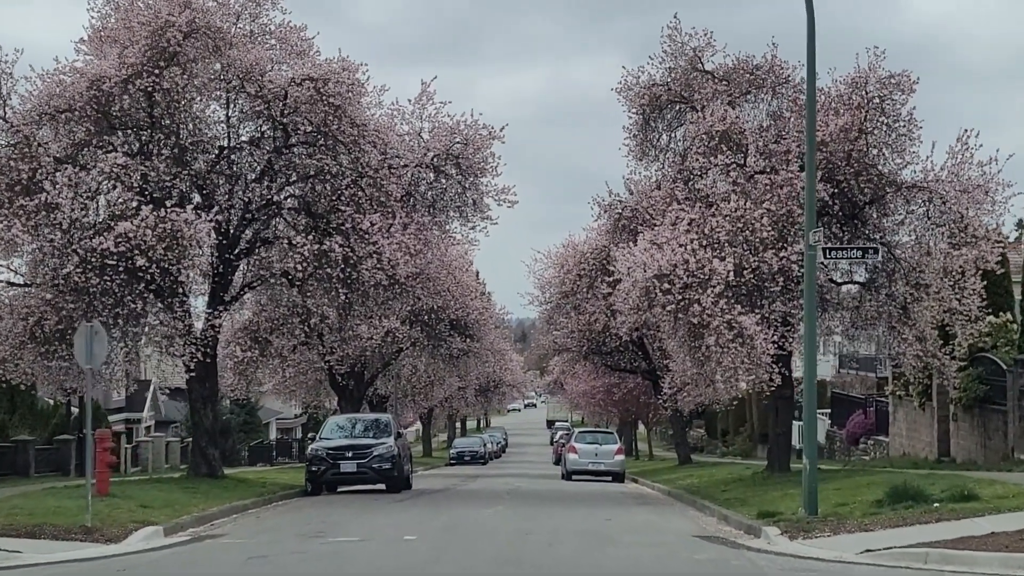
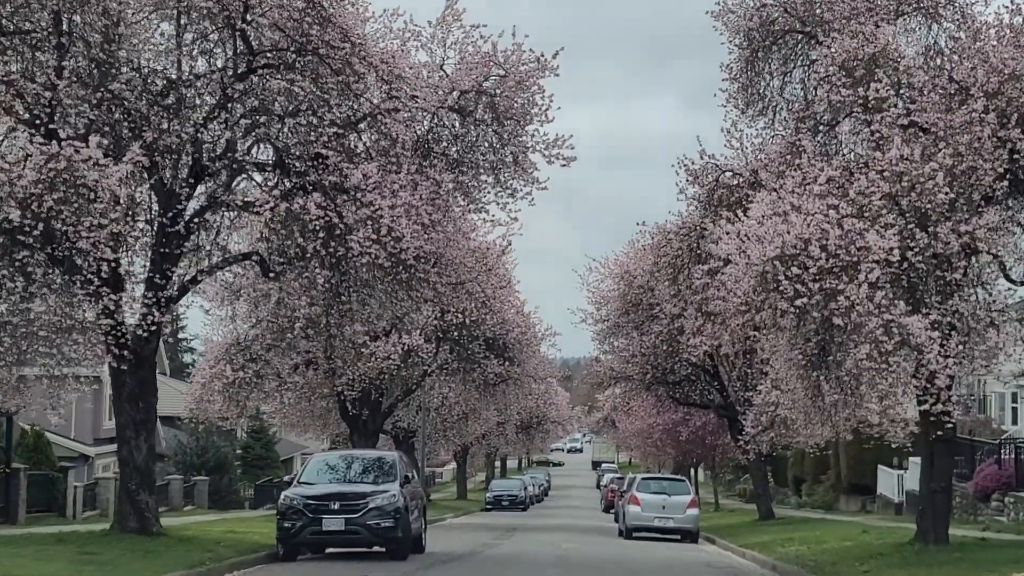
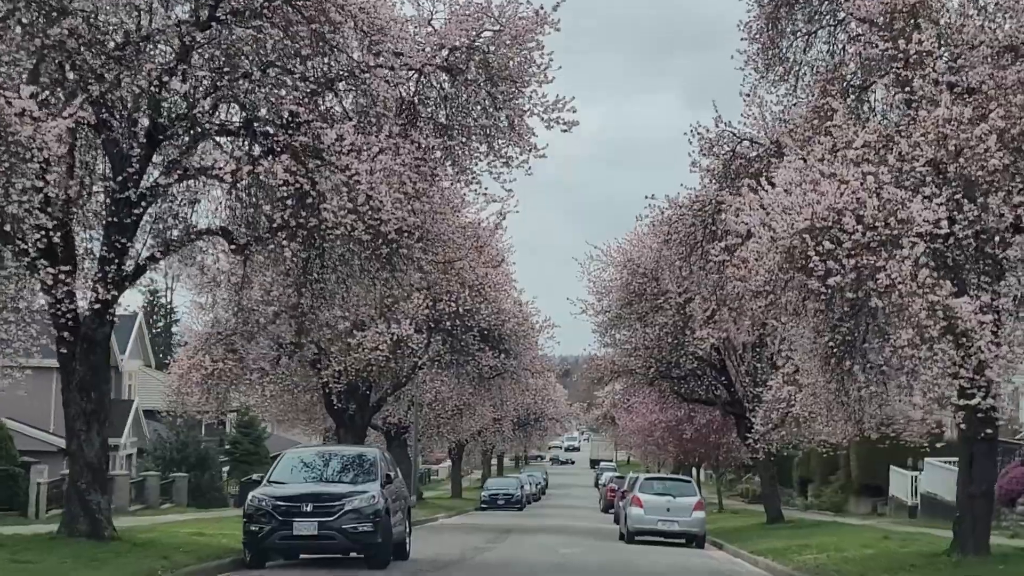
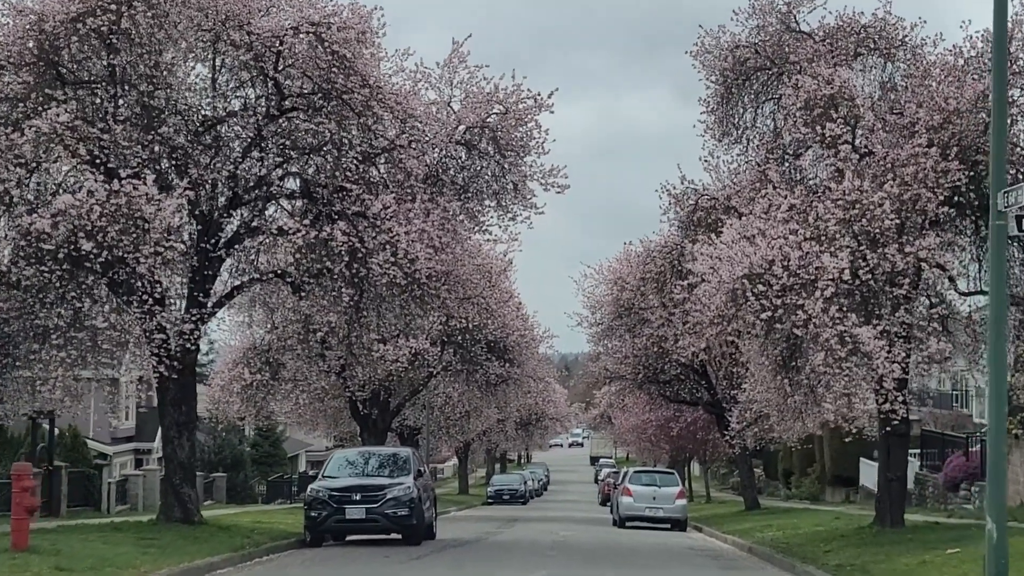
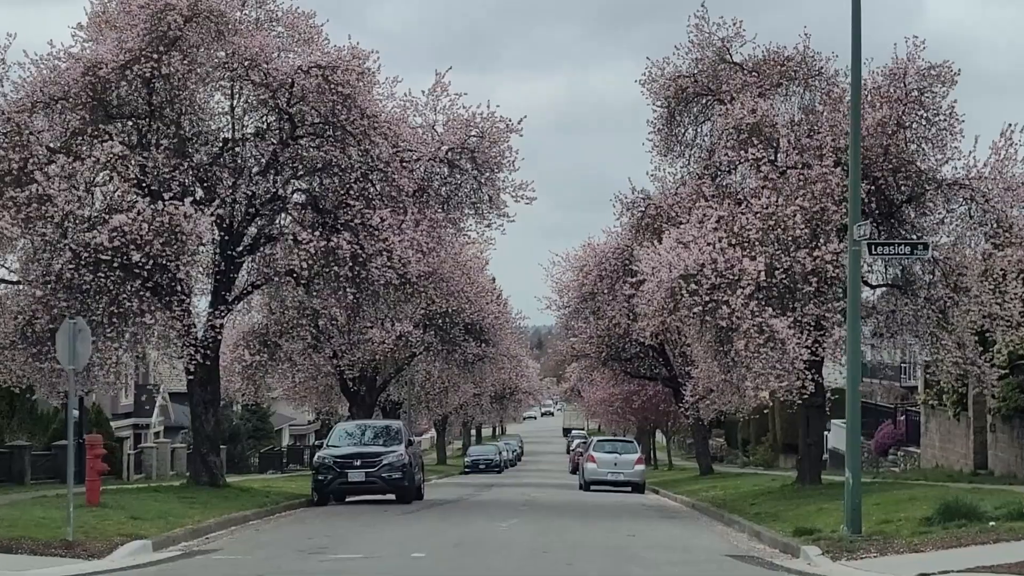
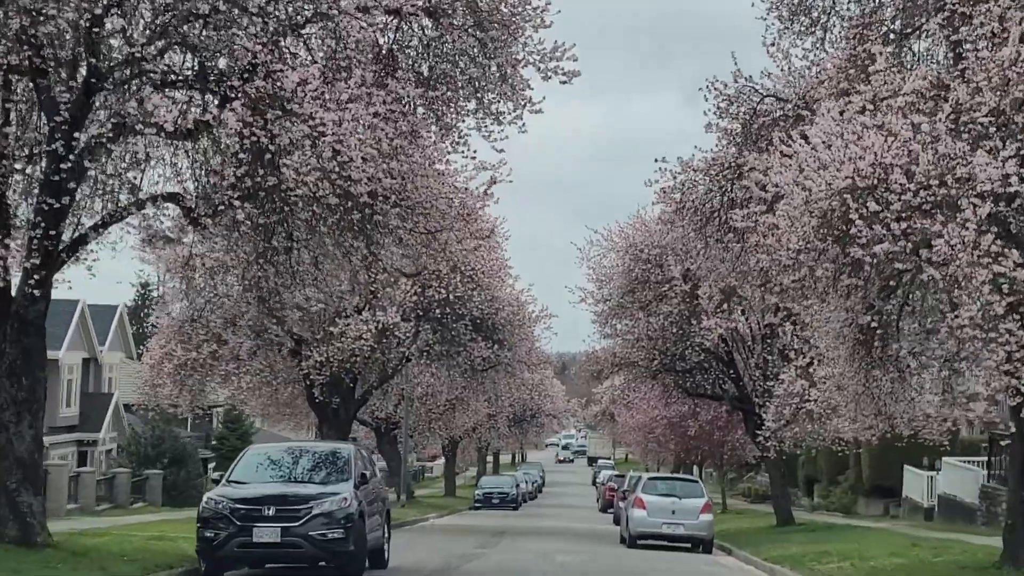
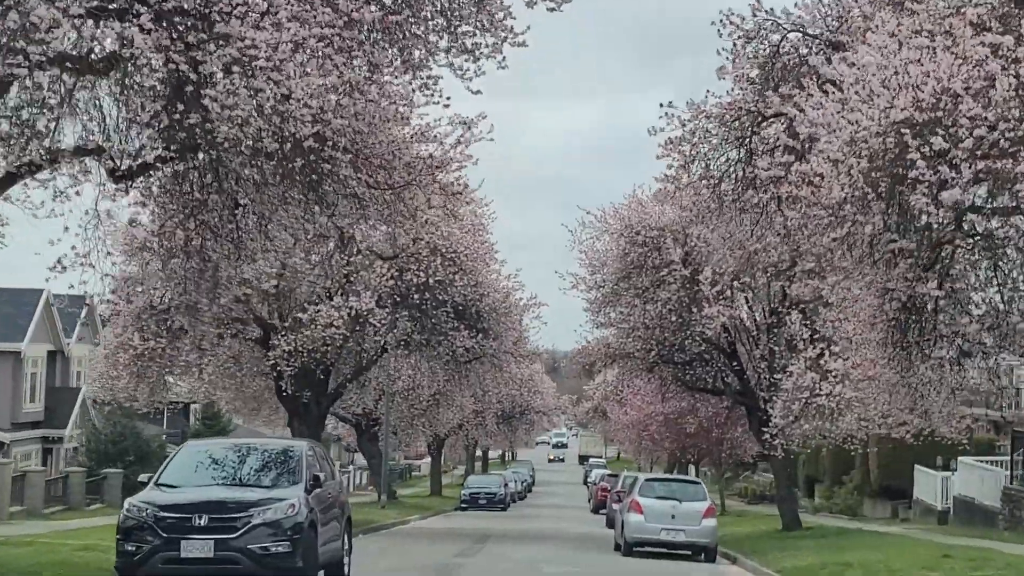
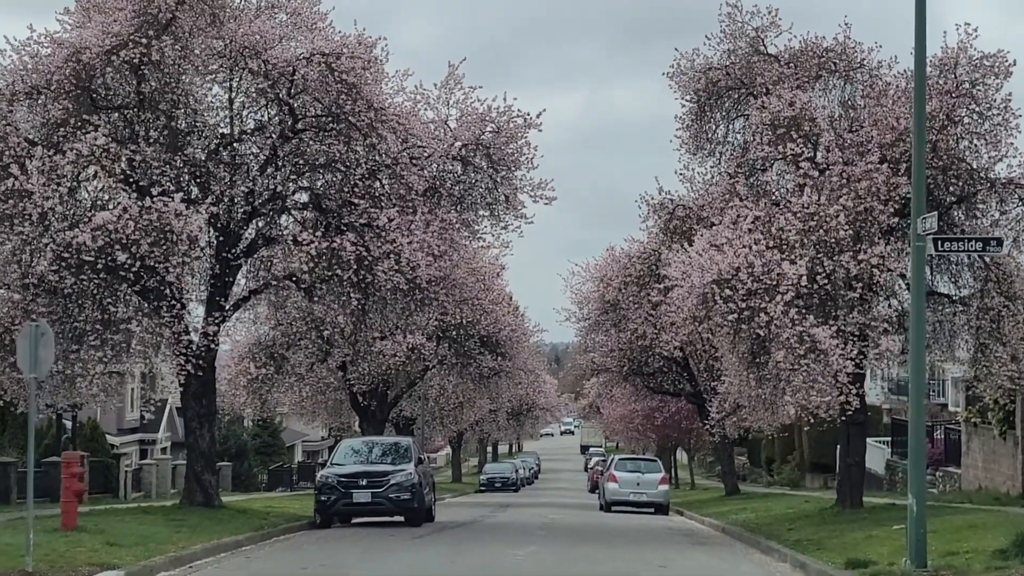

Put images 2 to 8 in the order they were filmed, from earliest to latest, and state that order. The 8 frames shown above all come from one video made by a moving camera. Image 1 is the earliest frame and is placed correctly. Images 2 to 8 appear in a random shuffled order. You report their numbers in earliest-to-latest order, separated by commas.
5, 8, 4, 2, 3, 6, 7
